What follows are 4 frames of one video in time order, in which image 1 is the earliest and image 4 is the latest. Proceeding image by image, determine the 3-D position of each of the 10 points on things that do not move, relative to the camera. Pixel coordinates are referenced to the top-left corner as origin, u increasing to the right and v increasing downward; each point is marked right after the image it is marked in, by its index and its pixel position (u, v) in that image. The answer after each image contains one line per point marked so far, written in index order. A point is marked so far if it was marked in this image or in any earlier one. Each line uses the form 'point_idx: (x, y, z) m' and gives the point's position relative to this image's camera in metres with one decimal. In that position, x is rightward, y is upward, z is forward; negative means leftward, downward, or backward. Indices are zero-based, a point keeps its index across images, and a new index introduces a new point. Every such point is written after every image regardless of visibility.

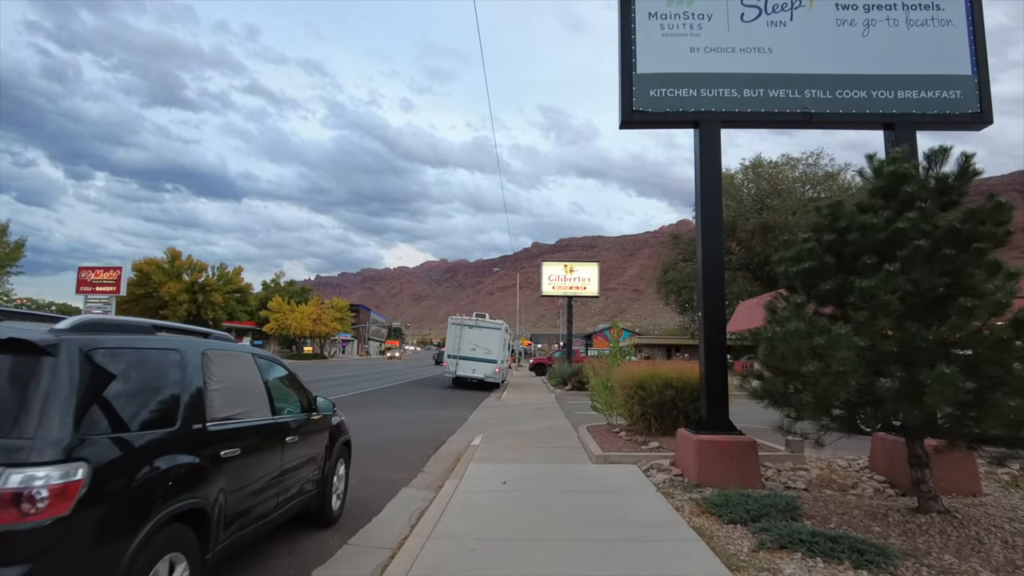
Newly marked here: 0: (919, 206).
0: (+3.9, +0.8, +6.3) m
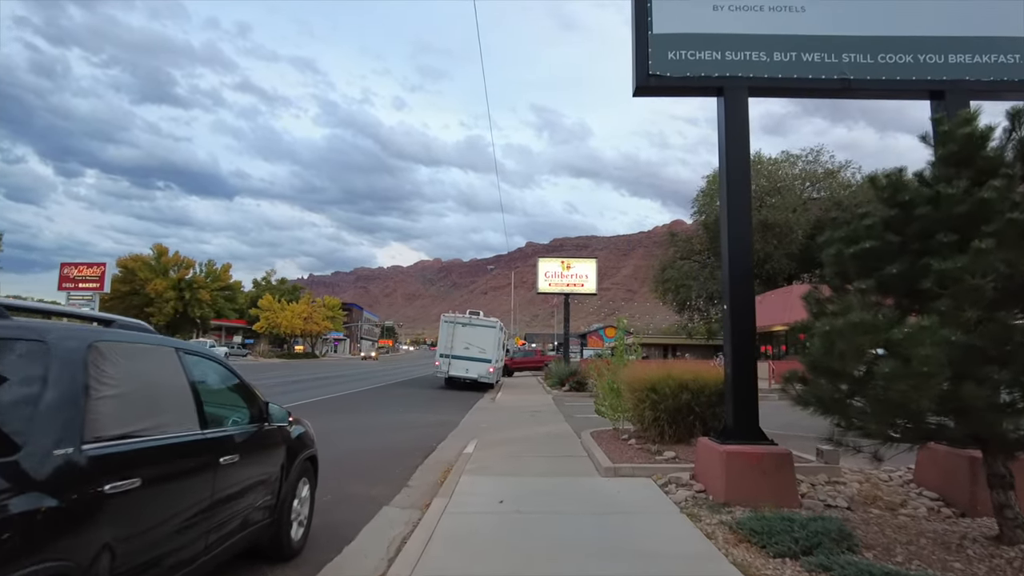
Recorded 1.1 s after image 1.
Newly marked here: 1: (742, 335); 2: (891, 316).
0: (+3.9, +0.9, +5.2) m
1: (+2.6, -0.5, +7.3) m
2: (+2.9, -0.2, +5.0) m
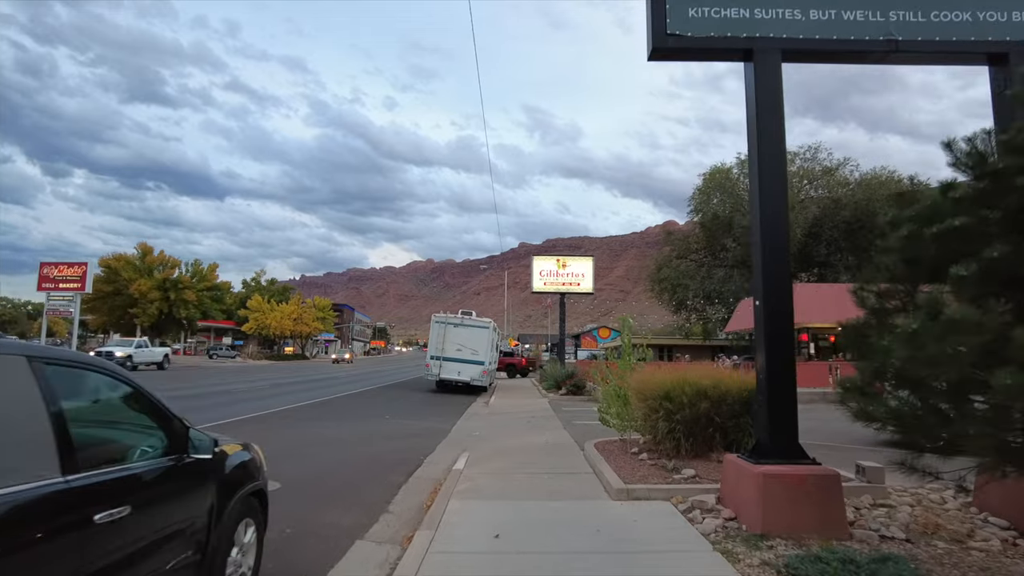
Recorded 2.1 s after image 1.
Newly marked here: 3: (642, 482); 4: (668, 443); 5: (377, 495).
0: (+3.9, +1.0, +4.2) m
1: (+2.6, -0.5, +6.3) m
2: (+2.9, -0.1, +3.9) m
3: (+1.5, -2.2, +7.4) m
4: (+2.0, -1.9, +8.2) m
5: (-1.6, -2.4, +7.7) m
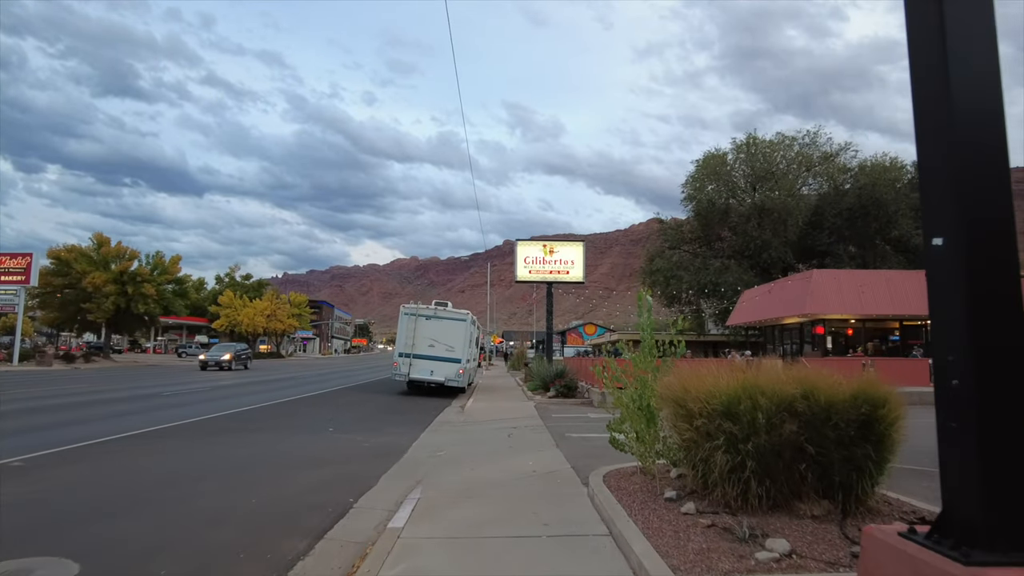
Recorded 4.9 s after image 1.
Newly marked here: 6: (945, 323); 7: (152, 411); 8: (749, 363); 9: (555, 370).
0: (+3.8, +1.4, +1.1) m
1: (+2.4, -0.1, +3.2) m
2: (+2.7, +0.2, +0.8) m
3: (+1.2, -1.8, +4.3) m
4: (+1.7, -1.6, +5.1) m
5: (-1.8, -2.0, +4.5) m
6: (+2.2, -0.2, +3.3) m
7: (-9.1, -3.1, +16.5) m
8: (+2.1, -0.7, +5.7) m
9: (+1.3, -2.5, +20.1) m
